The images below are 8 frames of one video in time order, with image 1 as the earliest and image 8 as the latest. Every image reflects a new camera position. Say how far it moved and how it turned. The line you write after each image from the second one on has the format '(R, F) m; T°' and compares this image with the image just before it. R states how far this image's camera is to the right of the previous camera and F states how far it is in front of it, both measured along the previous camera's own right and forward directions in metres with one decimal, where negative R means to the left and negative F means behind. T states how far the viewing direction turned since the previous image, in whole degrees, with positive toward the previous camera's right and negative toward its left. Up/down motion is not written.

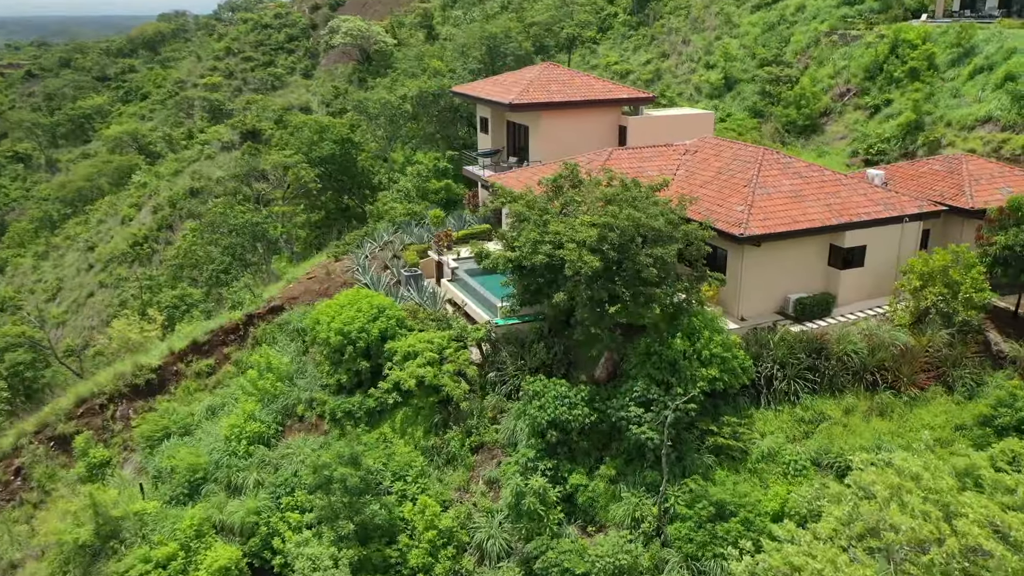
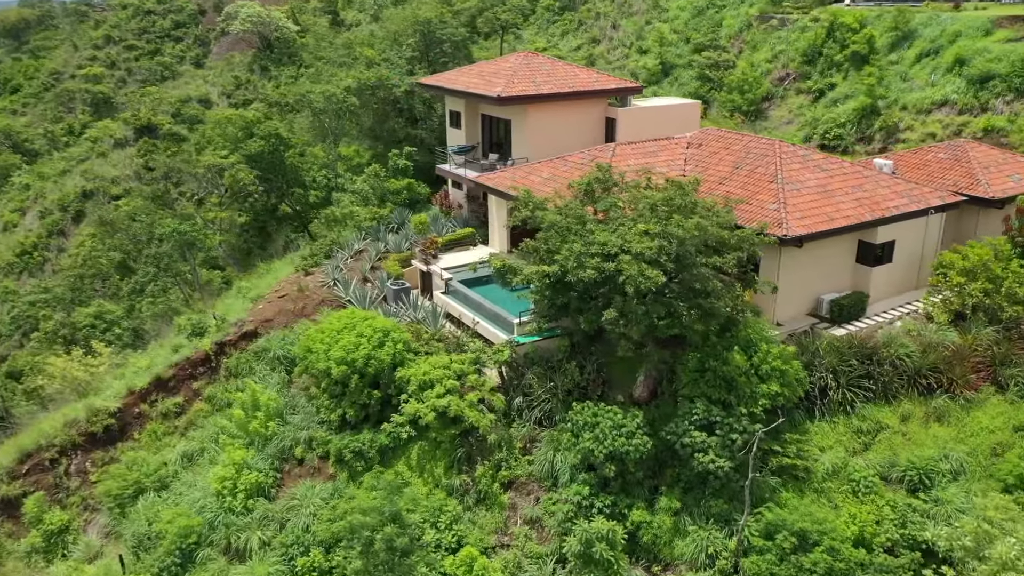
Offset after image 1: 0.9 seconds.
(-2.5, +1.9) m; +7°
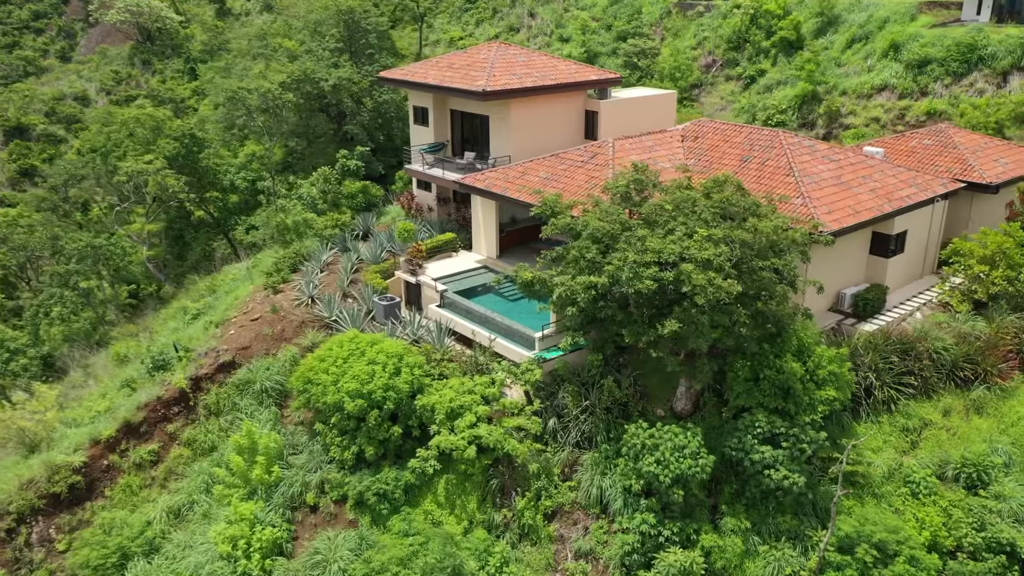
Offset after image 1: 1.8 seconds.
(-2.5, +1.5) m; +8°
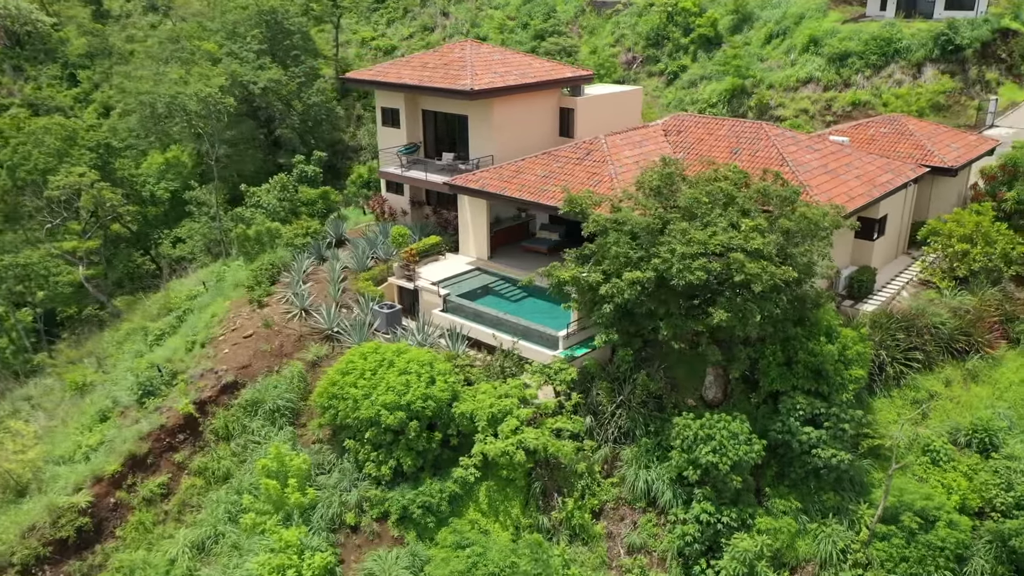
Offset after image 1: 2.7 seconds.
(-2.6, +0.4) m; +8°
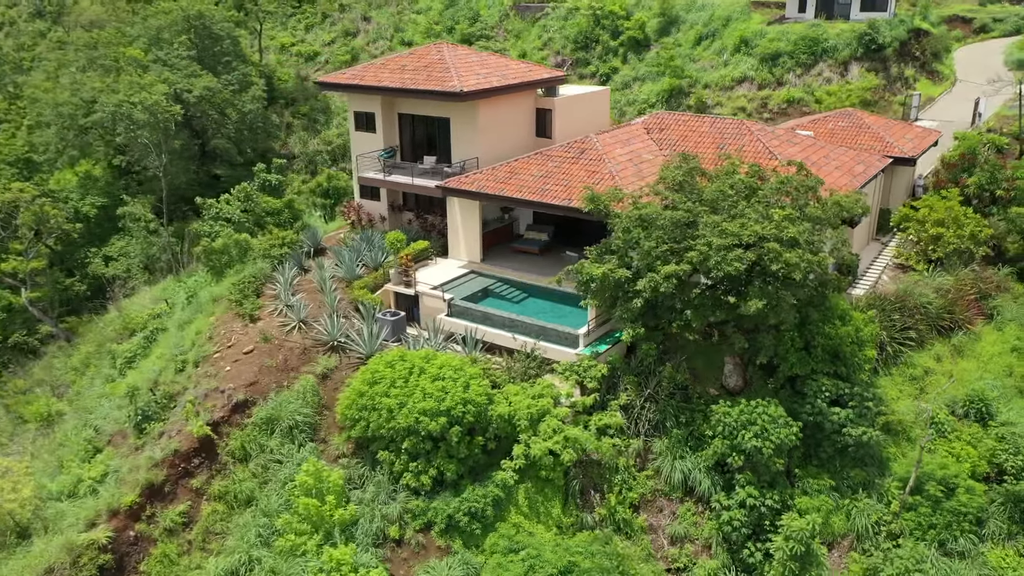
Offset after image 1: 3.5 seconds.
(-2.3, +0.2) m; +7°
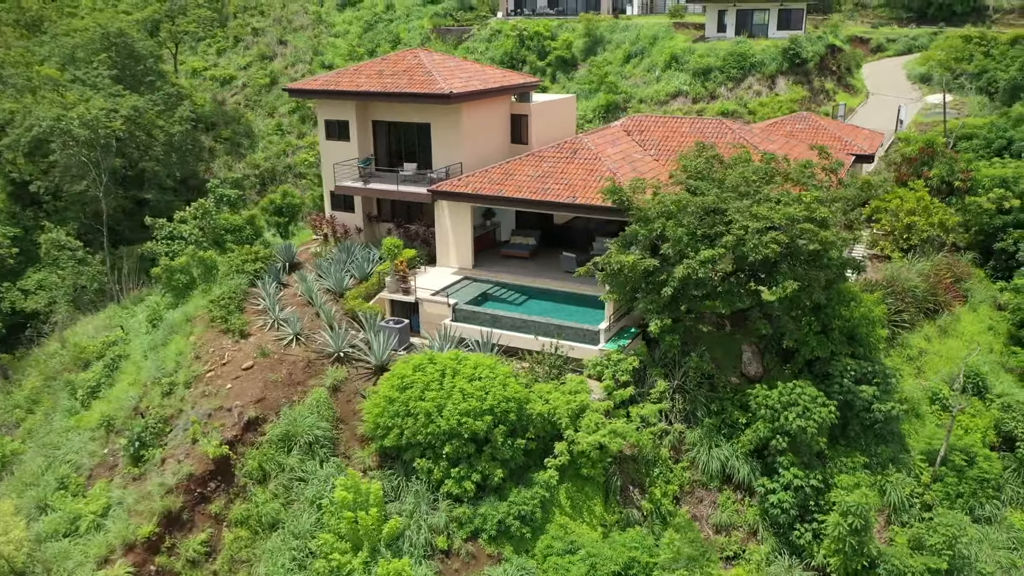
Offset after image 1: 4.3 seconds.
(-2.4, +0.6) m; +8°
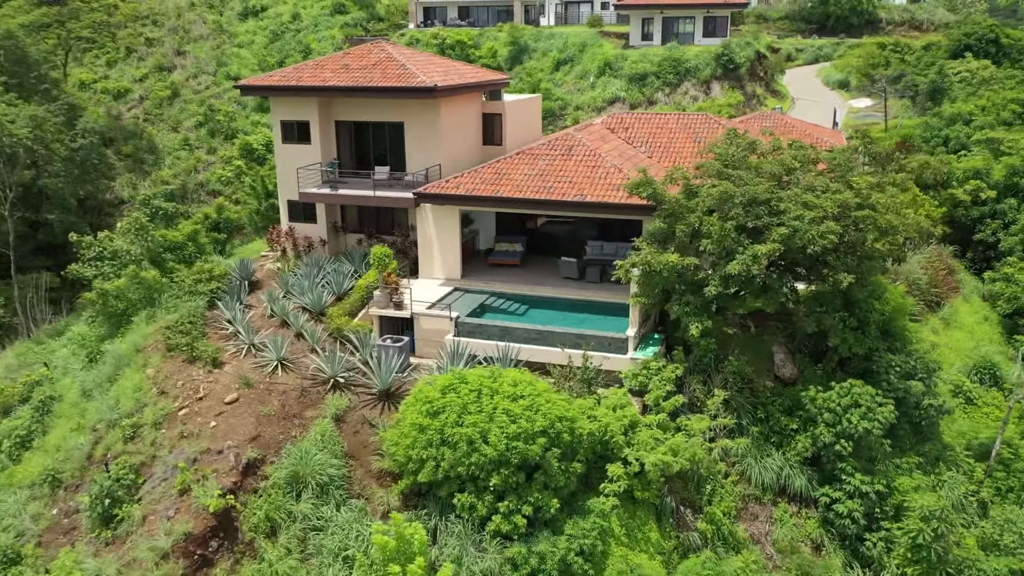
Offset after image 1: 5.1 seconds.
(-2.2, +1.7) m; +8°
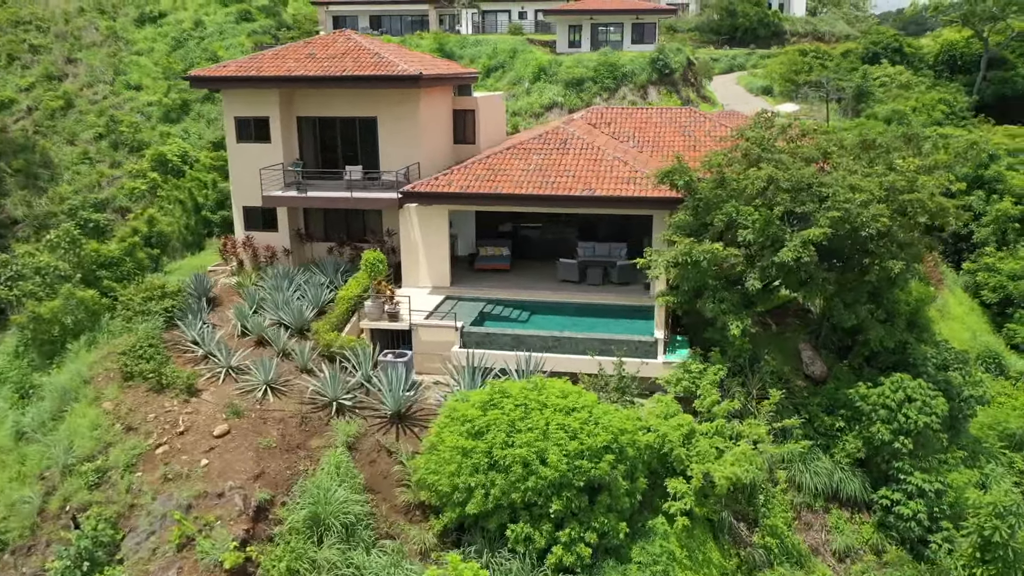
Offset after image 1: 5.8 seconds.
(-2.0, +1.5) m; +7°
